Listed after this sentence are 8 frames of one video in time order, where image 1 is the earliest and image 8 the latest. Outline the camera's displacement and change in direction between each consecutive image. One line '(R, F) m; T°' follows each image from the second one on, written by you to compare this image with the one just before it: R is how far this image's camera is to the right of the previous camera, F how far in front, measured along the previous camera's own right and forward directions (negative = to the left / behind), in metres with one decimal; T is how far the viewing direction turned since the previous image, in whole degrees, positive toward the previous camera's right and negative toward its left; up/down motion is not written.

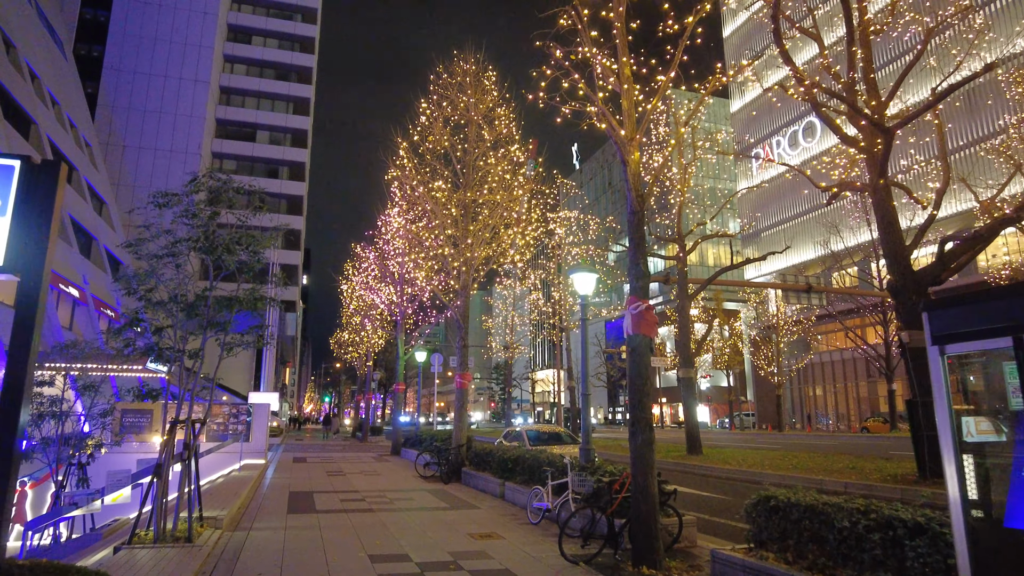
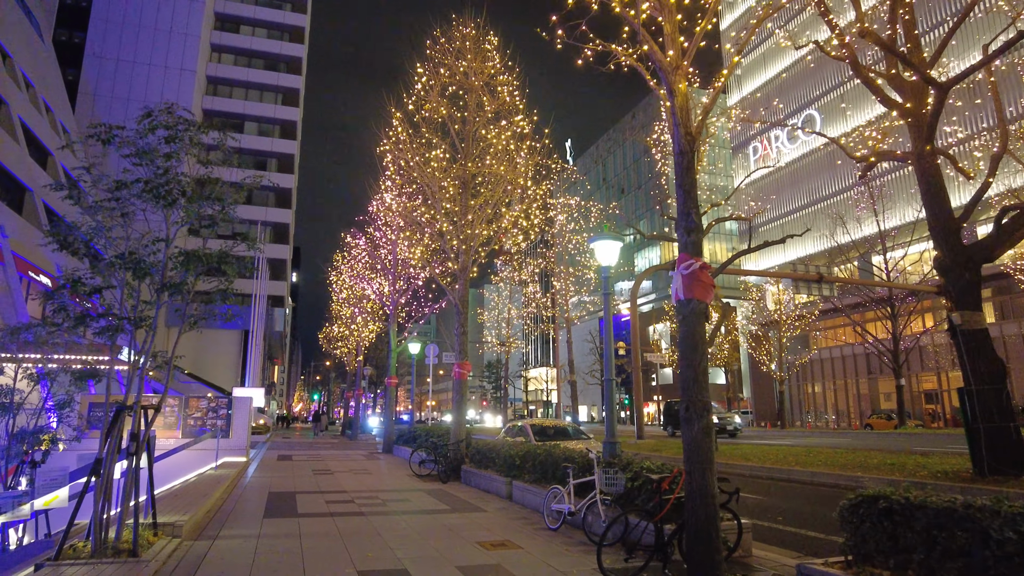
(-0.3, +1.4) m; +1°
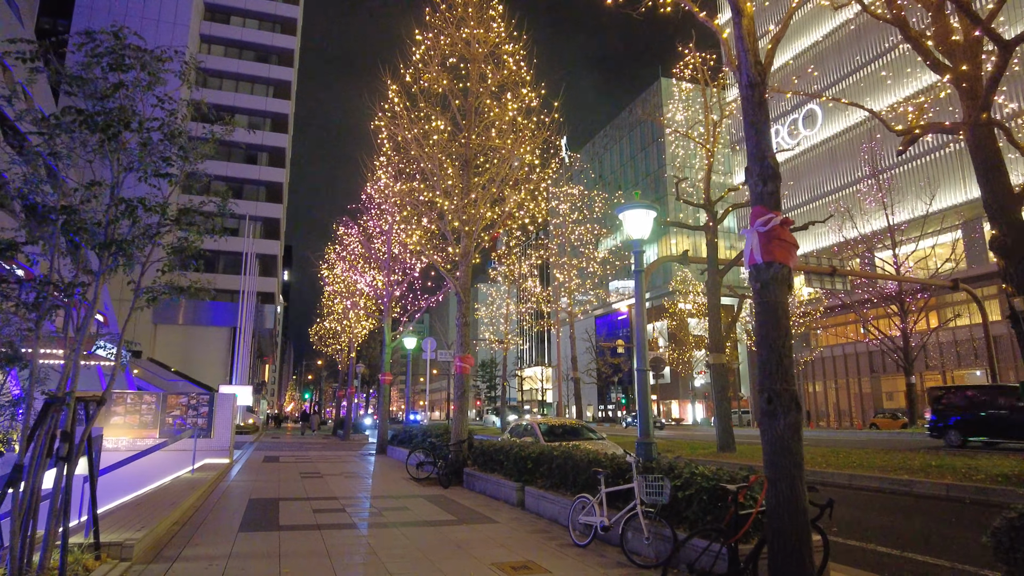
(-0.3, +1.3) m; +1°
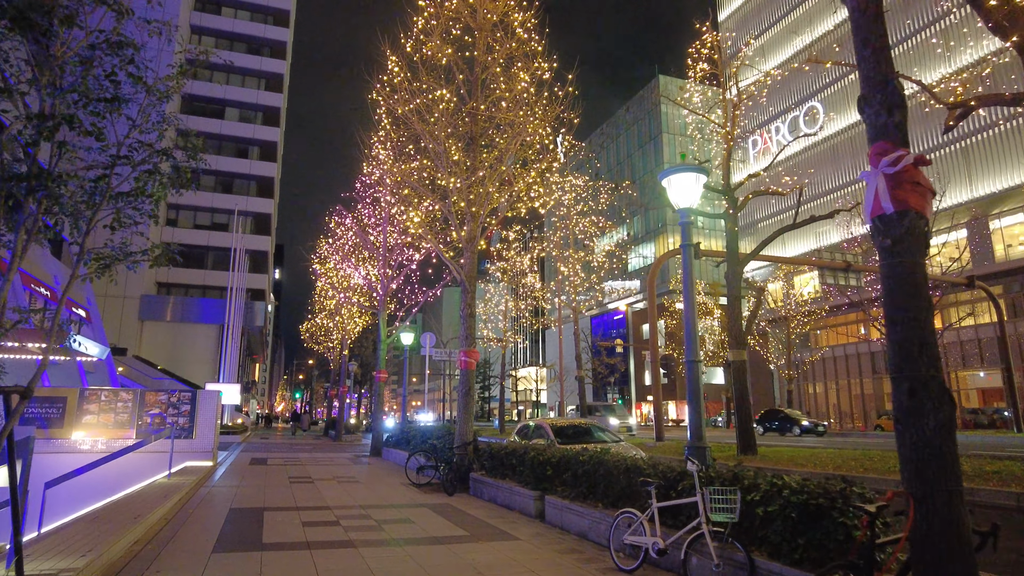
(-0.3, +1.2) m; +1°
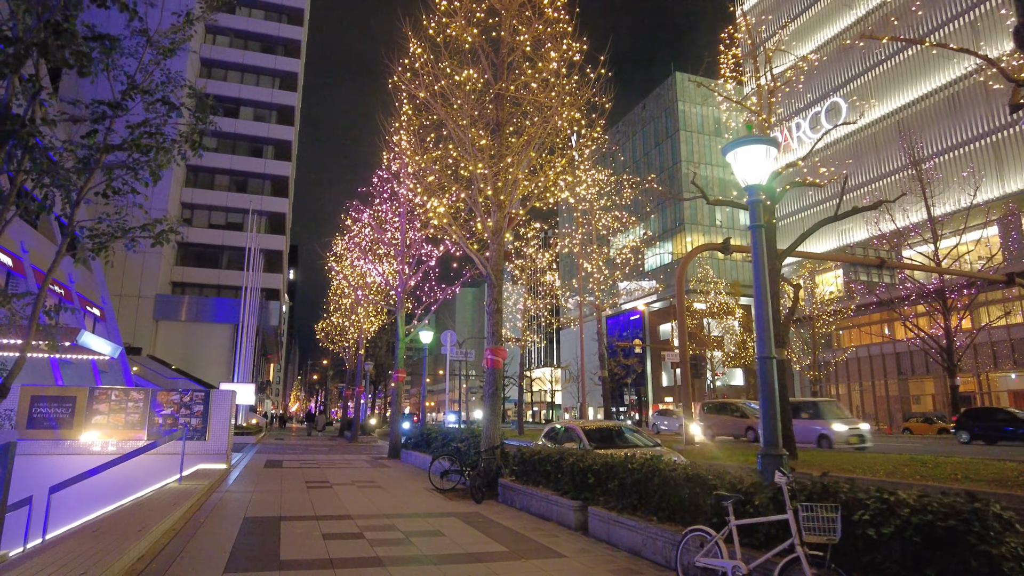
(-0.3, +0.8) m; -1°
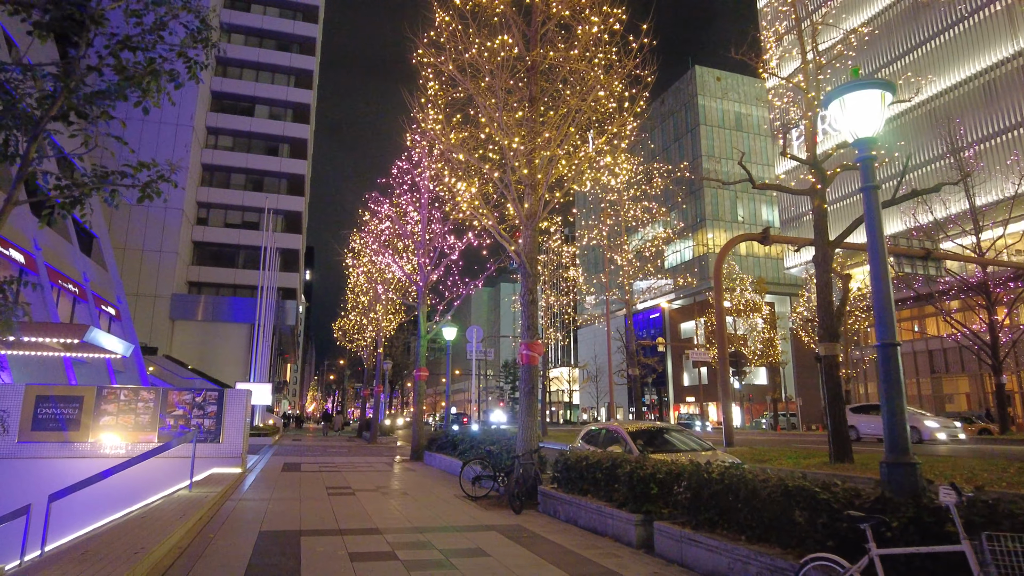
(-0.4, +1.0) m; -1°
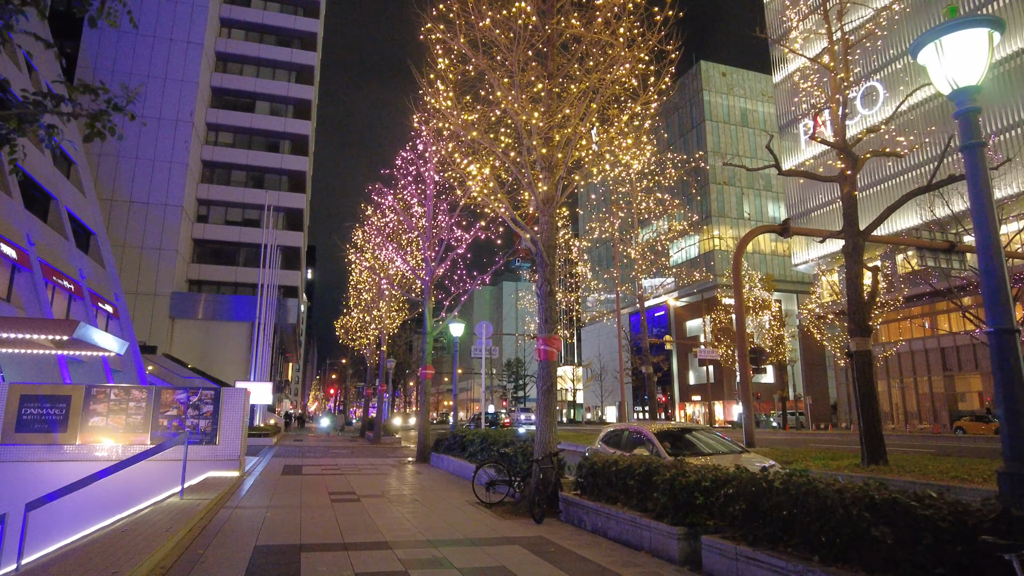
(-0.2, +0.8) m; 0°
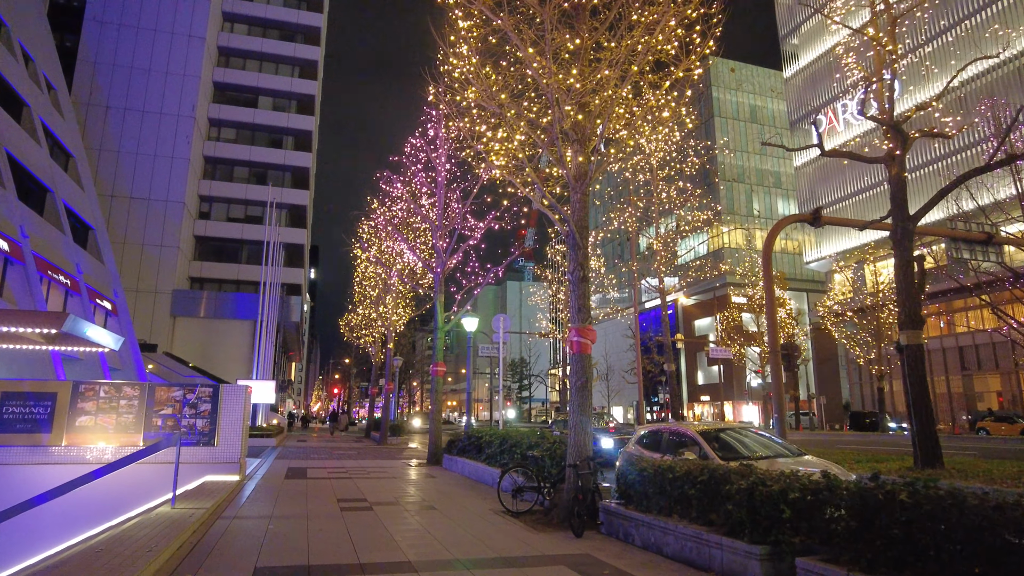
(-0.4, +1.1) m; 0°
